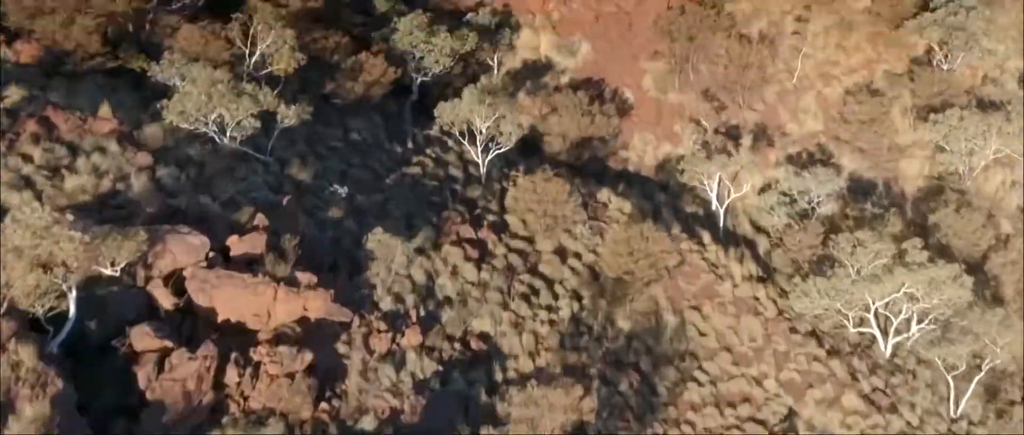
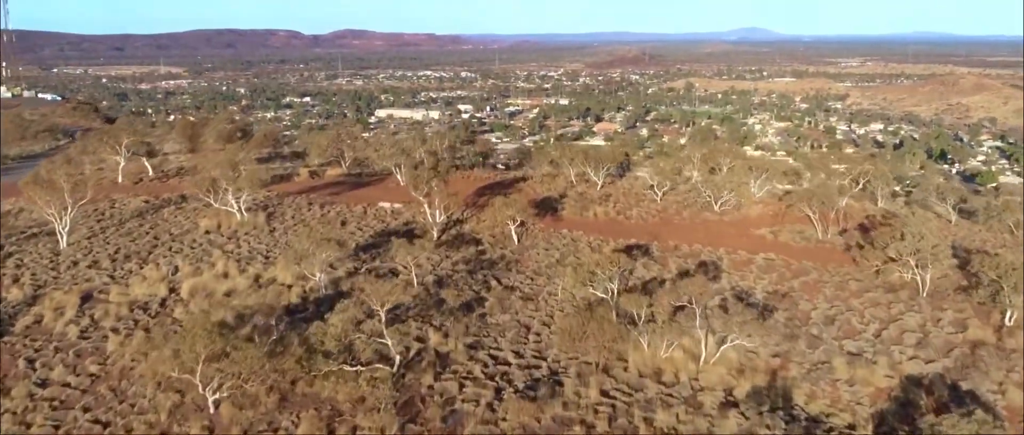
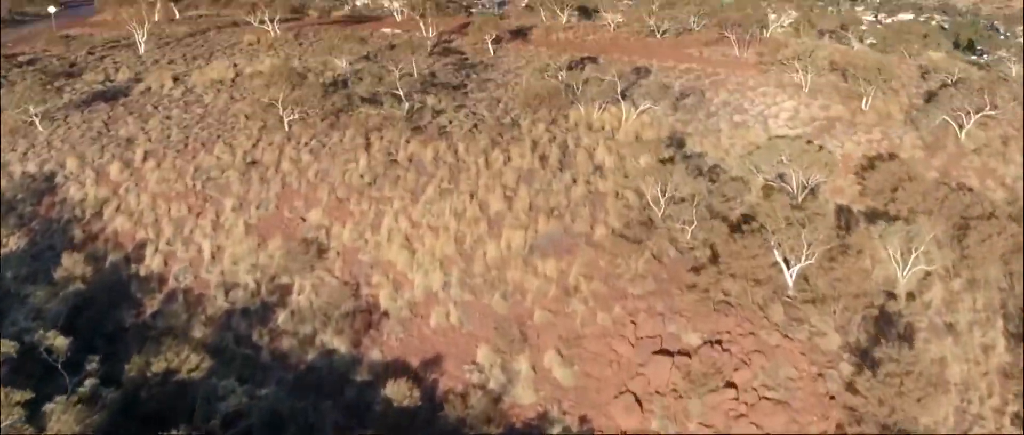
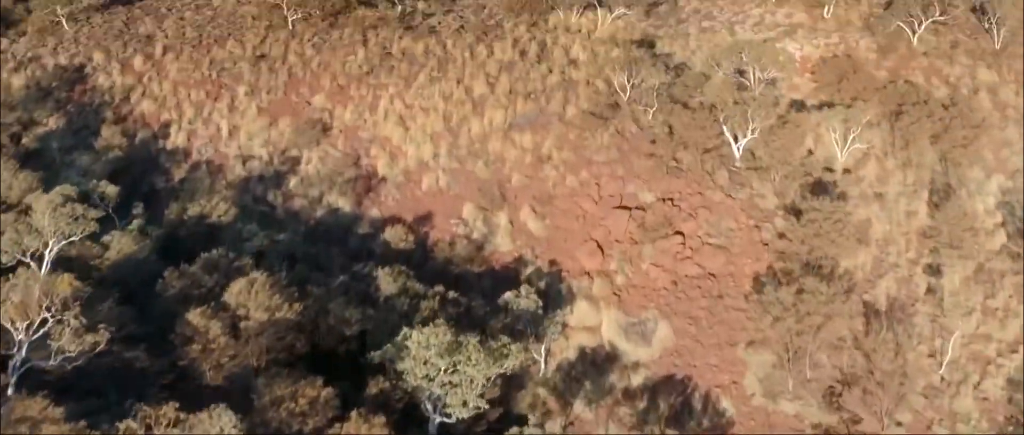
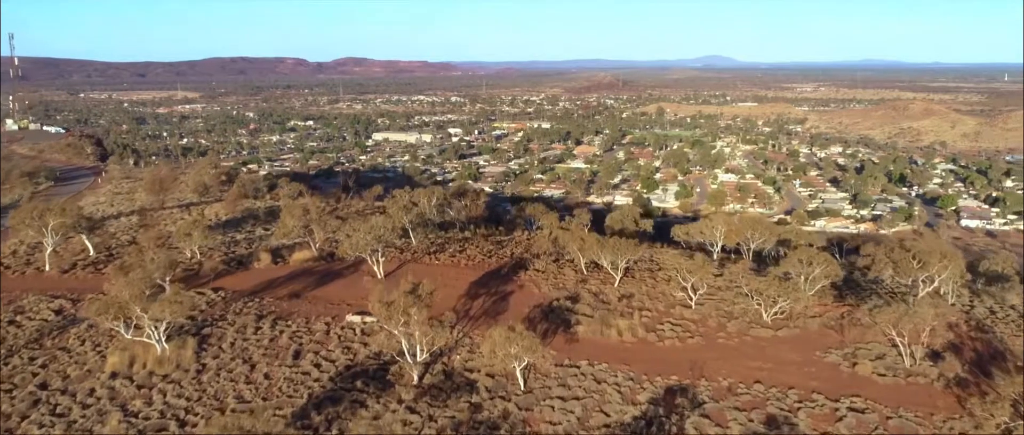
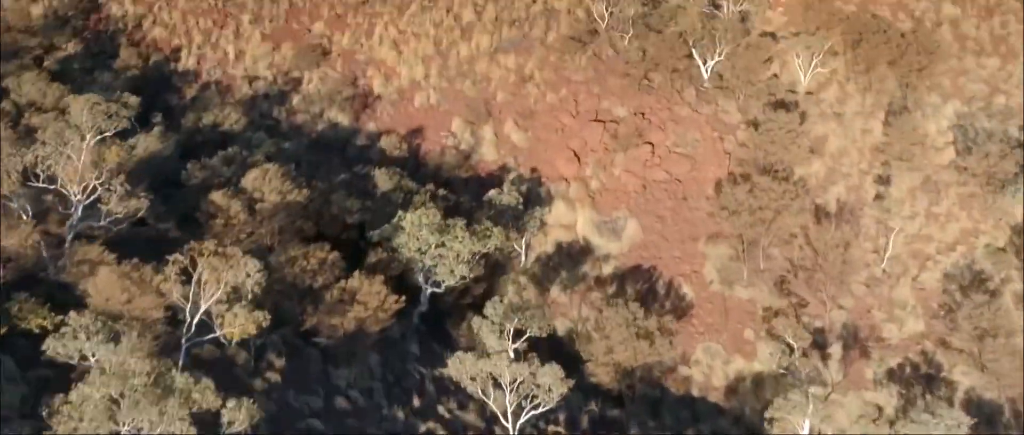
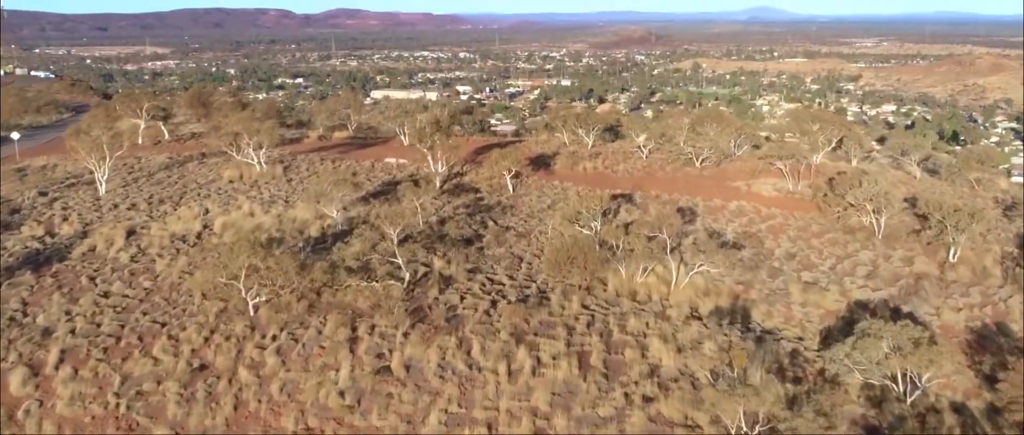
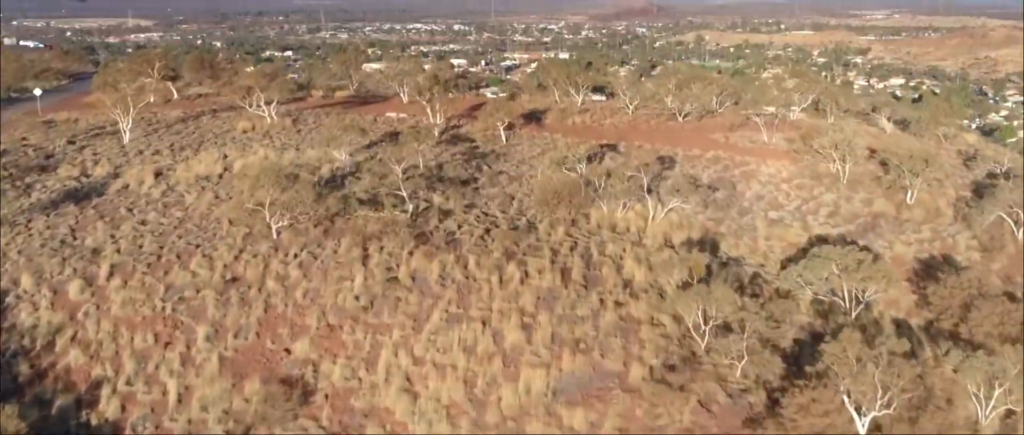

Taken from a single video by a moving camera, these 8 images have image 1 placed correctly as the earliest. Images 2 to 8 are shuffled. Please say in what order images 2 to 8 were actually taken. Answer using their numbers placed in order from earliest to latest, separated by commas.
6, 4, 3, 8, 7, 2, 5
